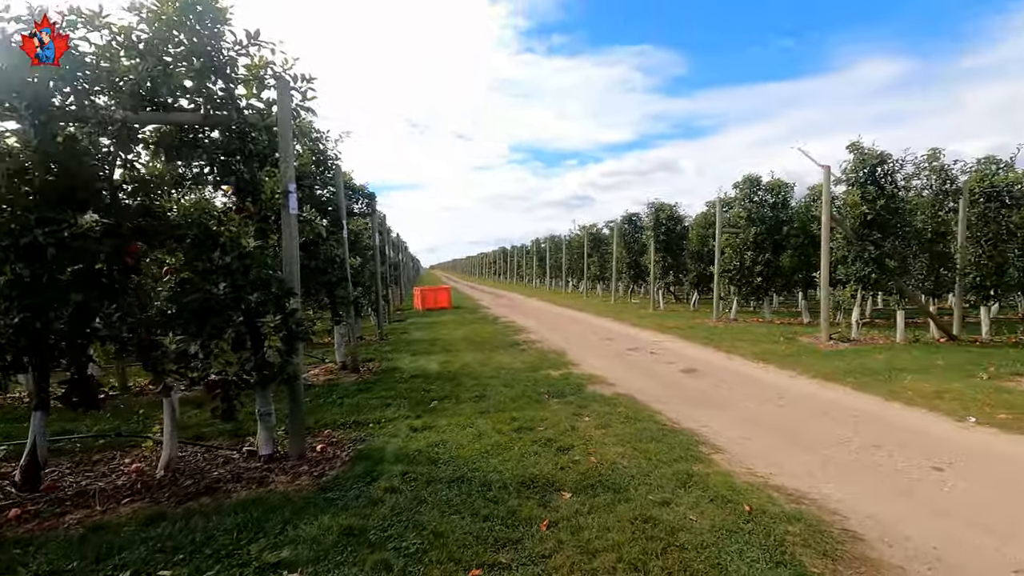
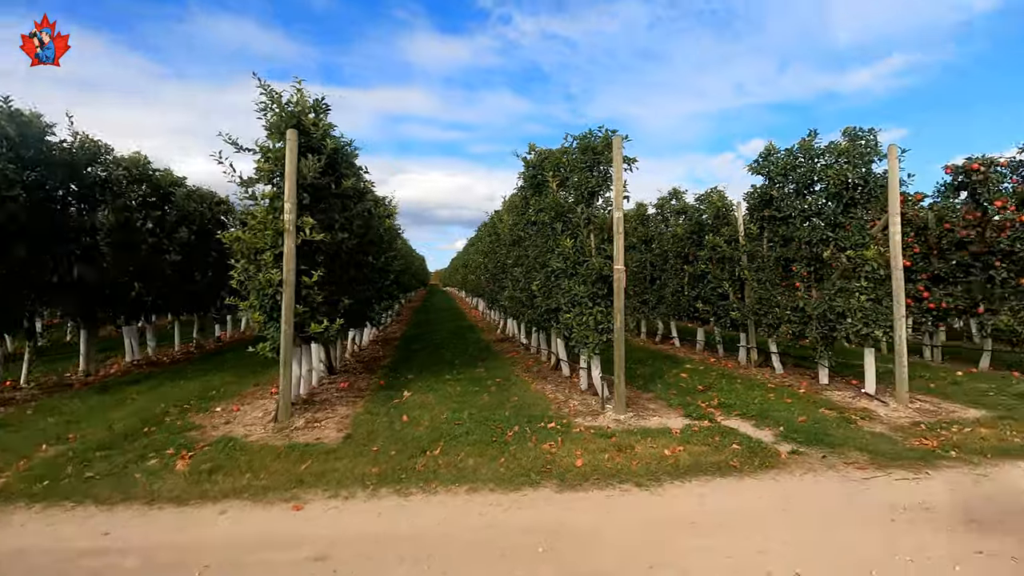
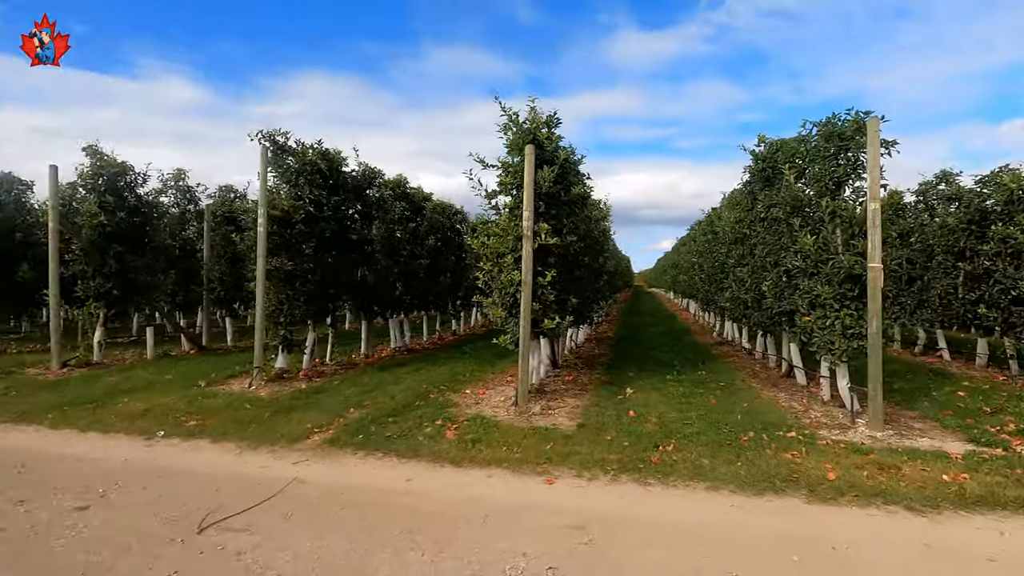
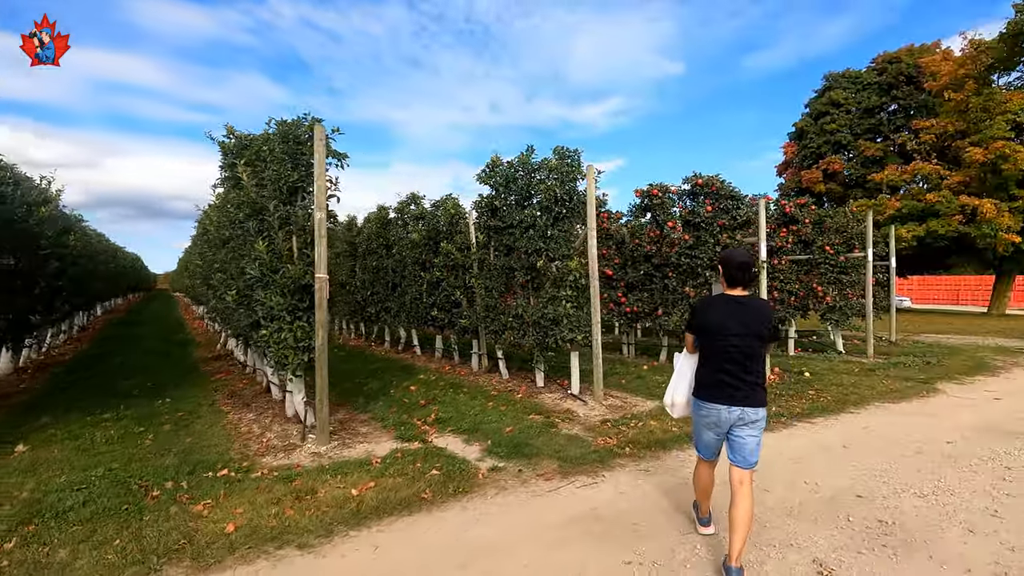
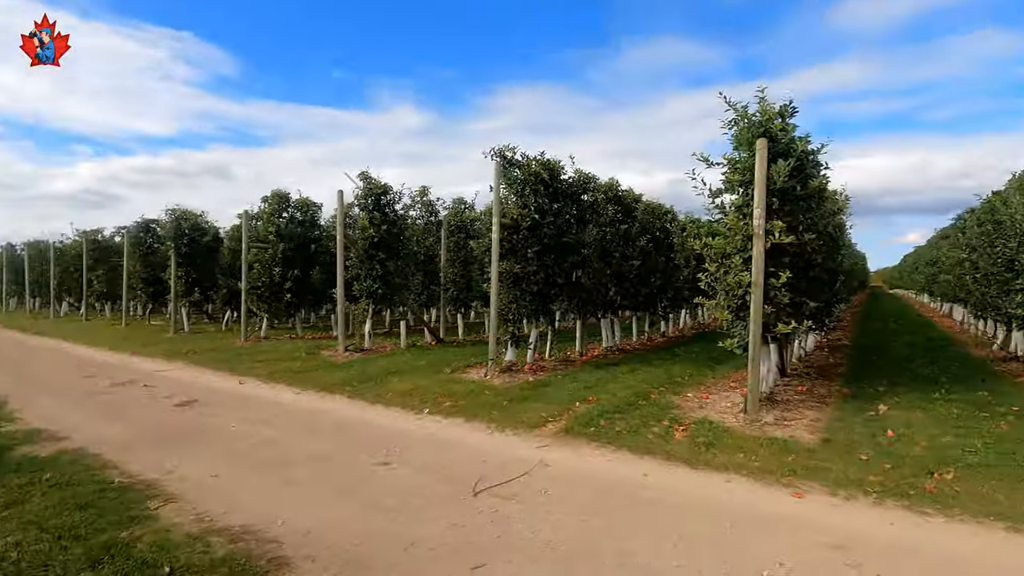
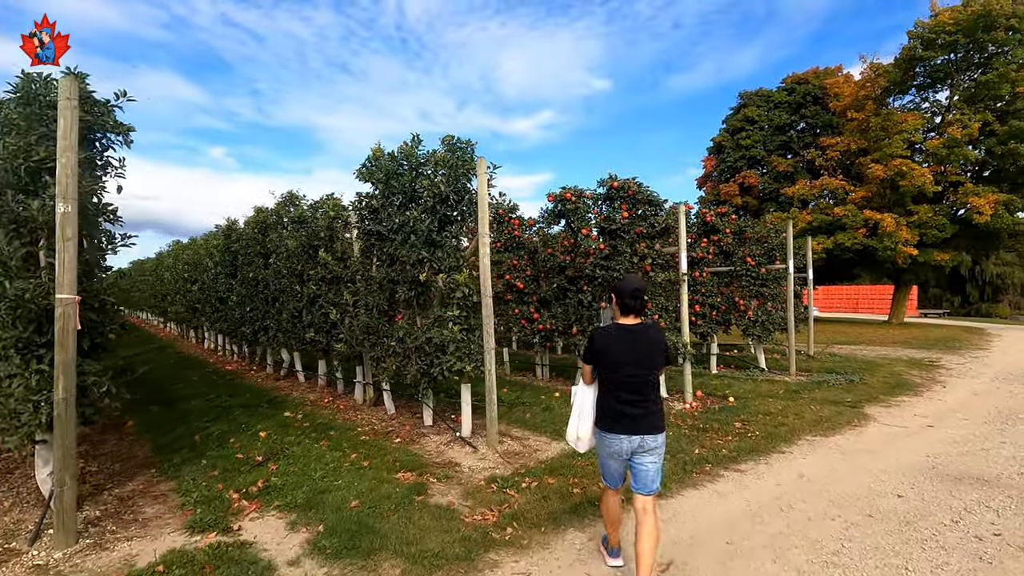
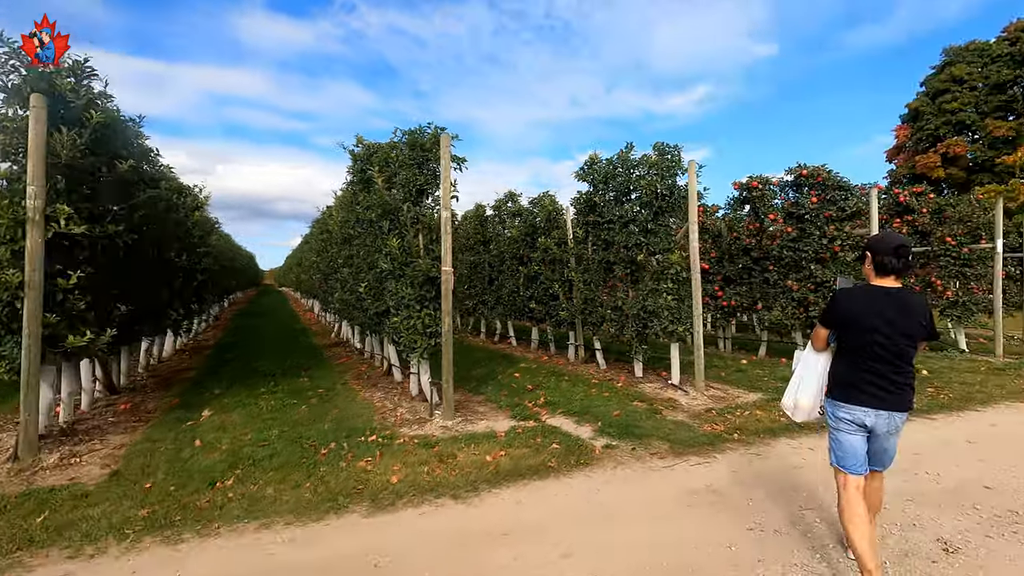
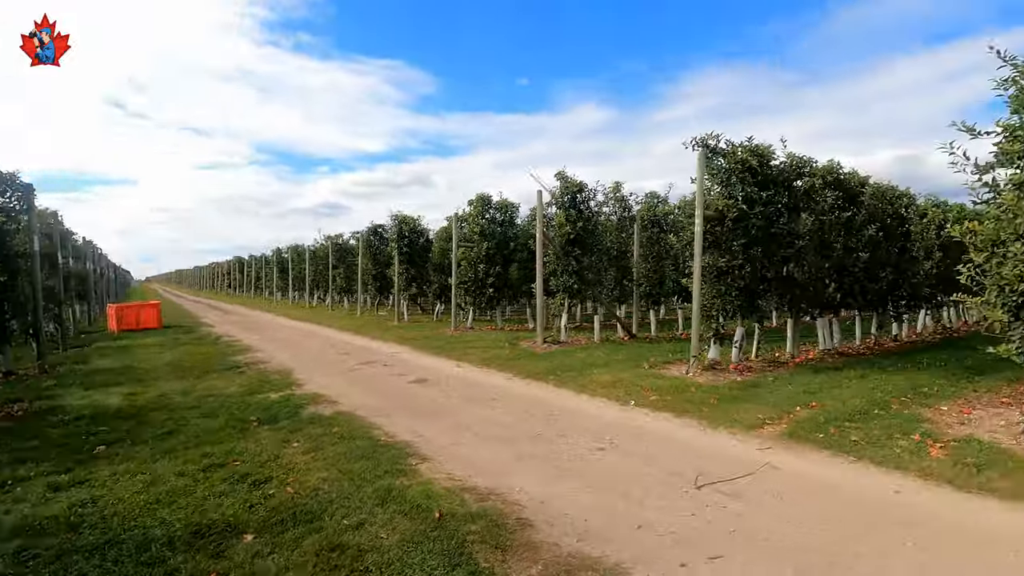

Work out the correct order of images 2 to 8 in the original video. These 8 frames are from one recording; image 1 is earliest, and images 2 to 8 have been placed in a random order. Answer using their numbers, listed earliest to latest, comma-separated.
8, 5, 3, 2, 7, 4, 6
